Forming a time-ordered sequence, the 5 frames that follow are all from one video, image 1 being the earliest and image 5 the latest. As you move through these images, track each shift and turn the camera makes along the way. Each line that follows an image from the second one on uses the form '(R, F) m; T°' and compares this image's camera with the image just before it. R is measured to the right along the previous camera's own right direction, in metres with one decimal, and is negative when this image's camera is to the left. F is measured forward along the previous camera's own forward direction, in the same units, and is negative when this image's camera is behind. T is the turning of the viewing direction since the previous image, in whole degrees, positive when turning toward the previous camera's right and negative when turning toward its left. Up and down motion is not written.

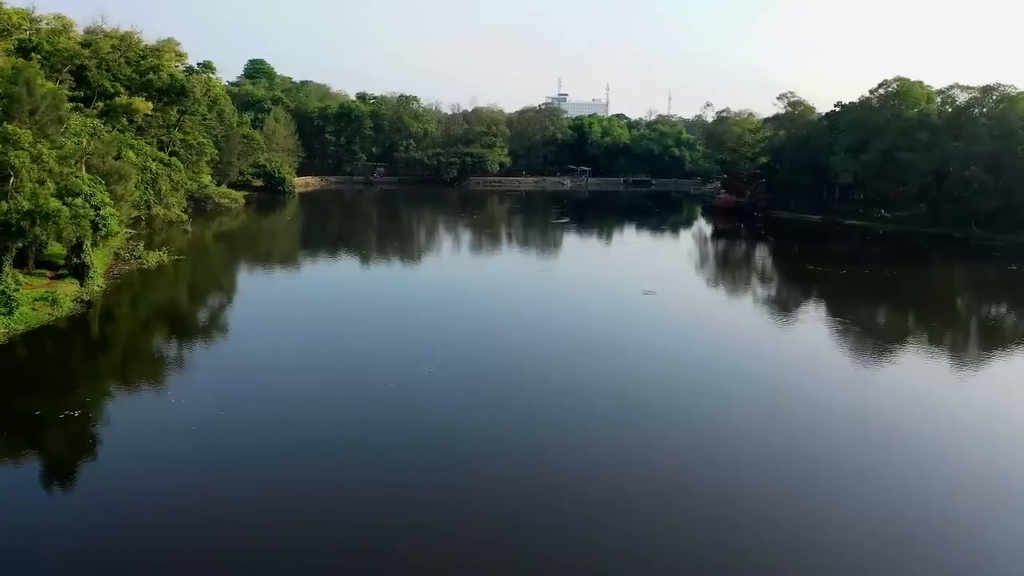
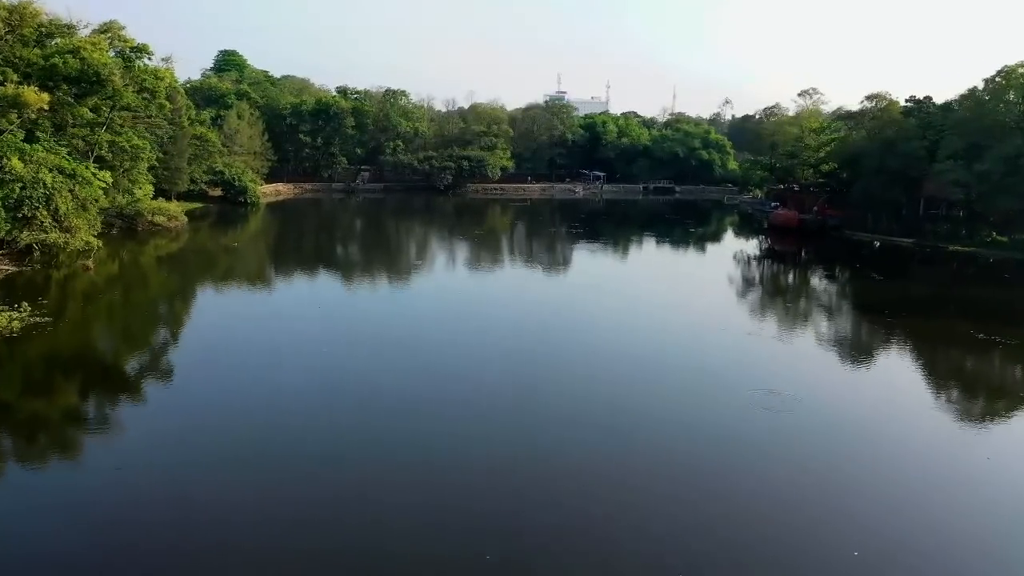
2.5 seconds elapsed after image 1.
(-0.4, +4.8) m; 0°
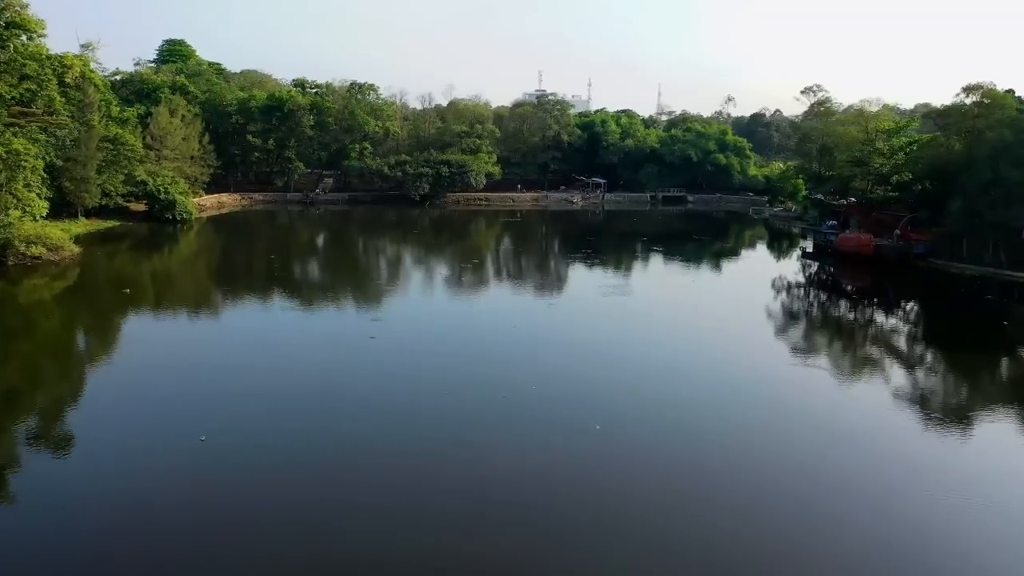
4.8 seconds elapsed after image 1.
(-0.4, +4.5) m; +2°
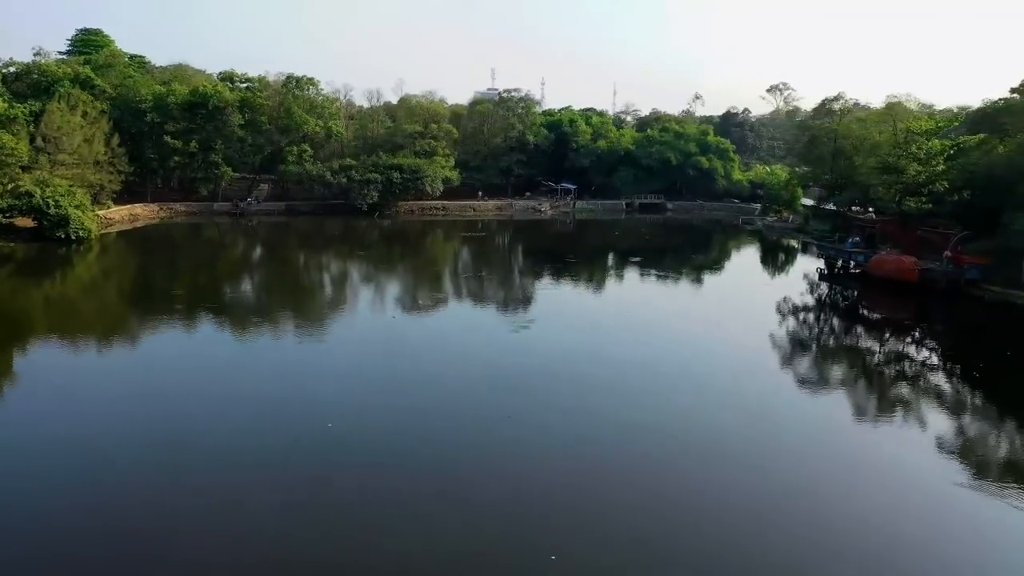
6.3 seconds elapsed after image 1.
(-0.3, +3.0) m; +4°
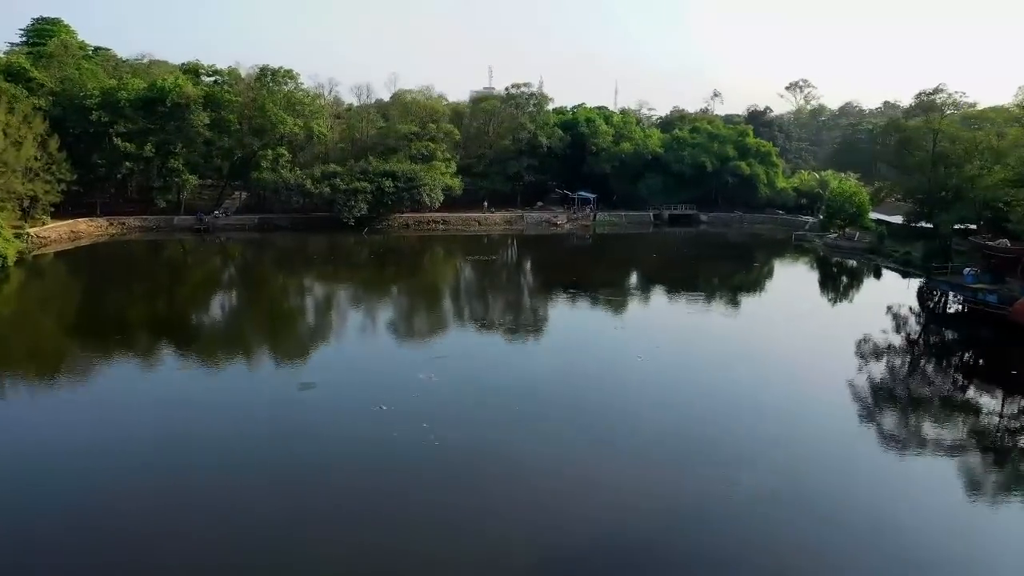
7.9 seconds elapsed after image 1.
(-0.5, +3.3) m; 0°
